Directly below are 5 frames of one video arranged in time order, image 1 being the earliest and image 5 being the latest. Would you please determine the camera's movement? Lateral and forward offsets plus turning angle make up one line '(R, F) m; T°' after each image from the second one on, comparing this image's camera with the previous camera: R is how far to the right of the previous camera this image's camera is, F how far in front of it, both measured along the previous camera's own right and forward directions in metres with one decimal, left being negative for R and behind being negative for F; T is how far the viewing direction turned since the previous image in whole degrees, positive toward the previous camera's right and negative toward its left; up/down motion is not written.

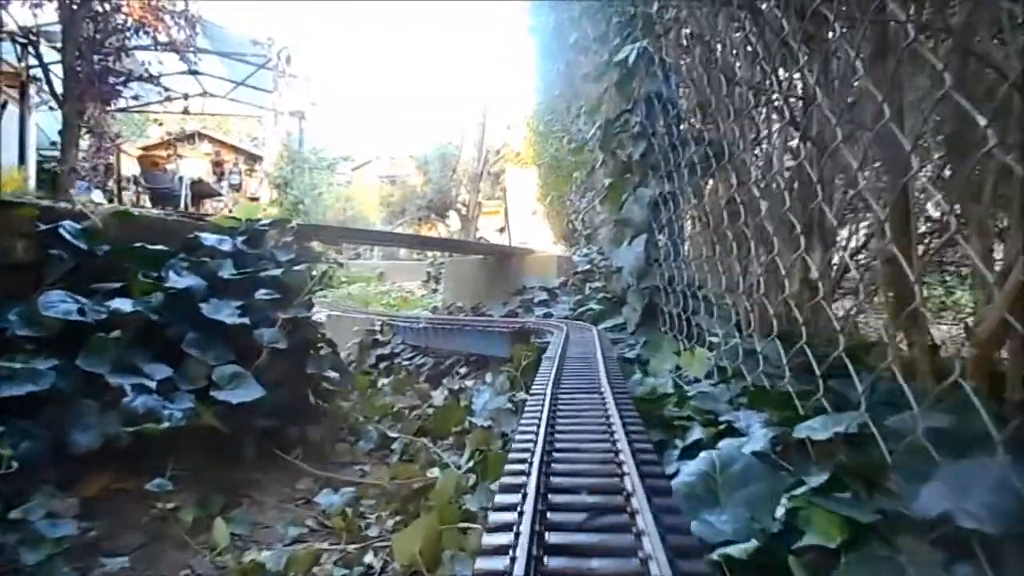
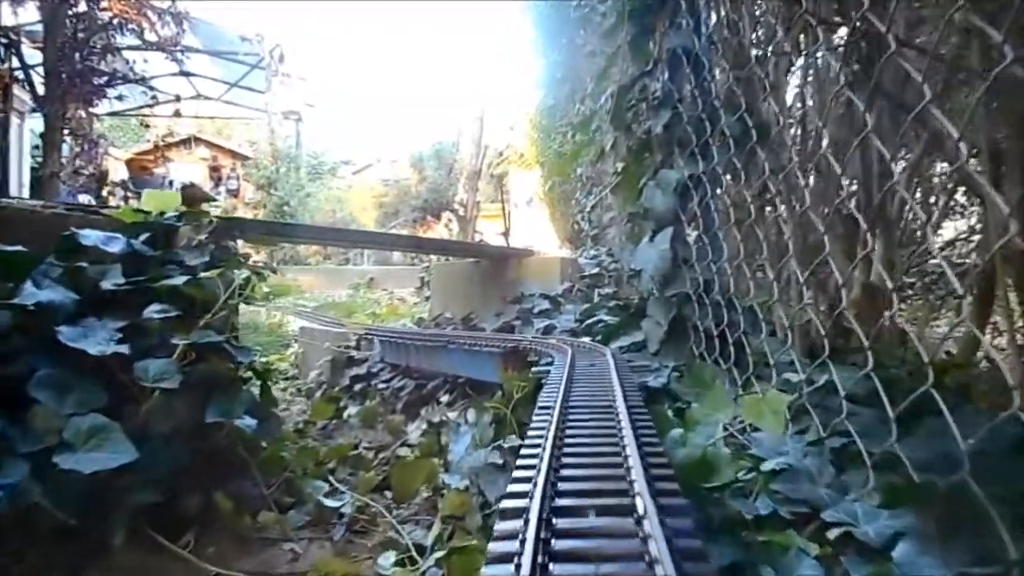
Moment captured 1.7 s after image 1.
(+0.1, +0.8) m; 0°
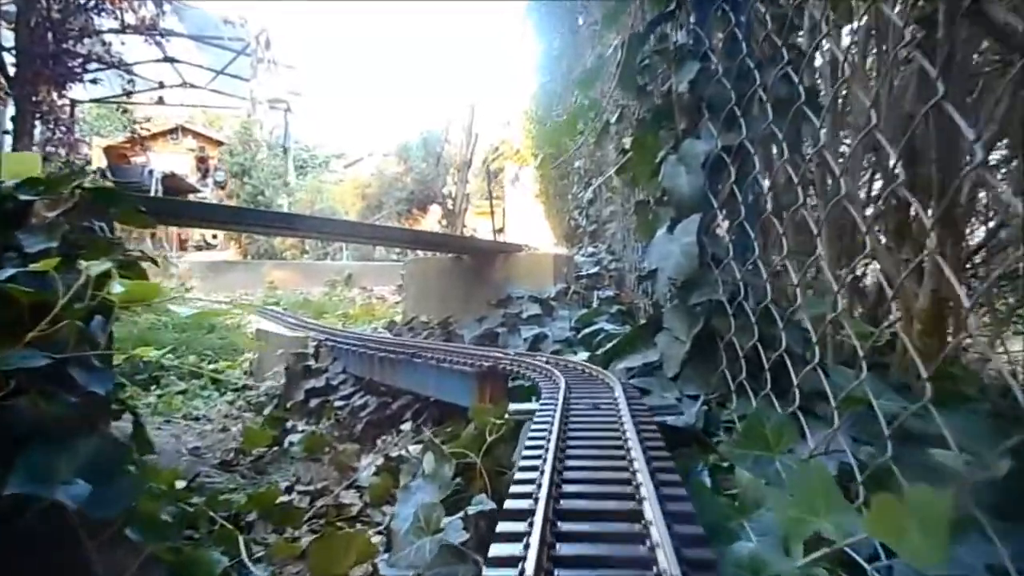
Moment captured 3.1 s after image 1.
(0.0, +0.6) m; 0°
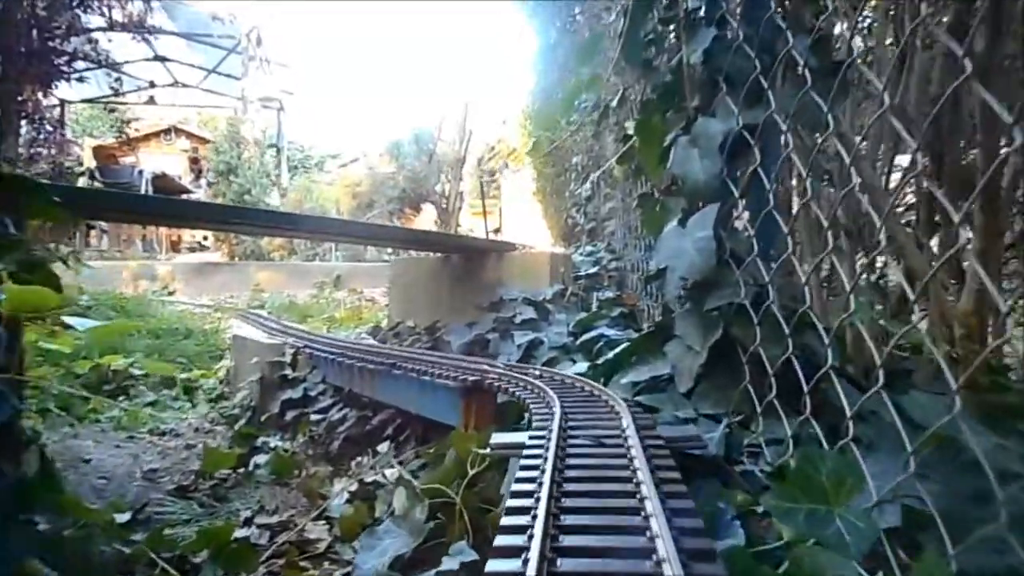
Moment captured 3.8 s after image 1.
(0.0, +0.3) m; 0°
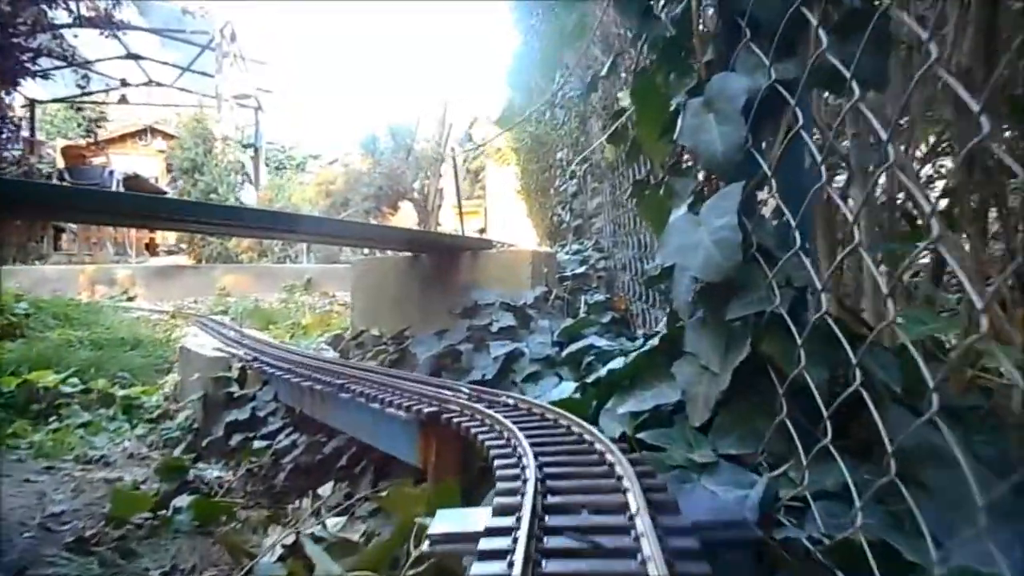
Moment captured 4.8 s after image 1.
(0.0, +0.4) m; +1°
